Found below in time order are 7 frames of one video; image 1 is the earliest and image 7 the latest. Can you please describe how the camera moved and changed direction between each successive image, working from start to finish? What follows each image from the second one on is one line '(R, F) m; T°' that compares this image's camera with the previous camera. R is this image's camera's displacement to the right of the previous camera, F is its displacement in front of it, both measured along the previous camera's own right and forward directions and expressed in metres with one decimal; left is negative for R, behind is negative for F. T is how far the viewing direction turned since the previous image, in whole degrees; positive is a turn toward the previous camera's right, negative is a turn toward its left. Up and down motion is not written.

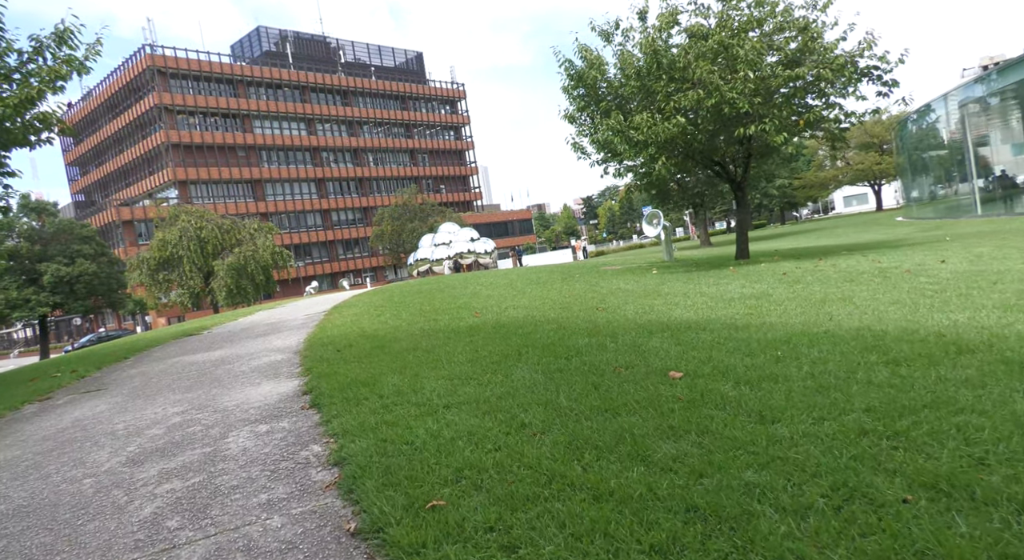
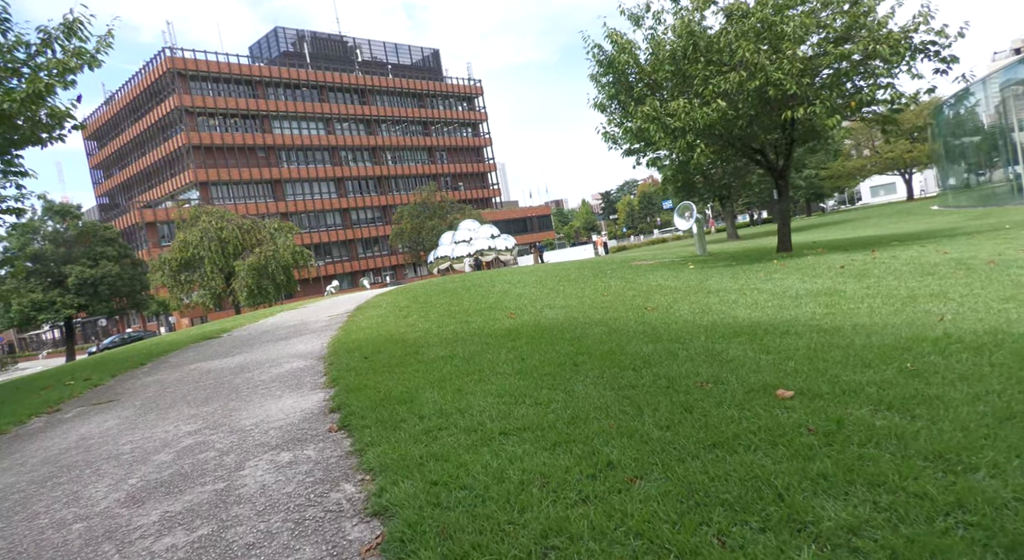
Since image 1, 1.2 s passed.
(-0.3, +0.8) m; -2°
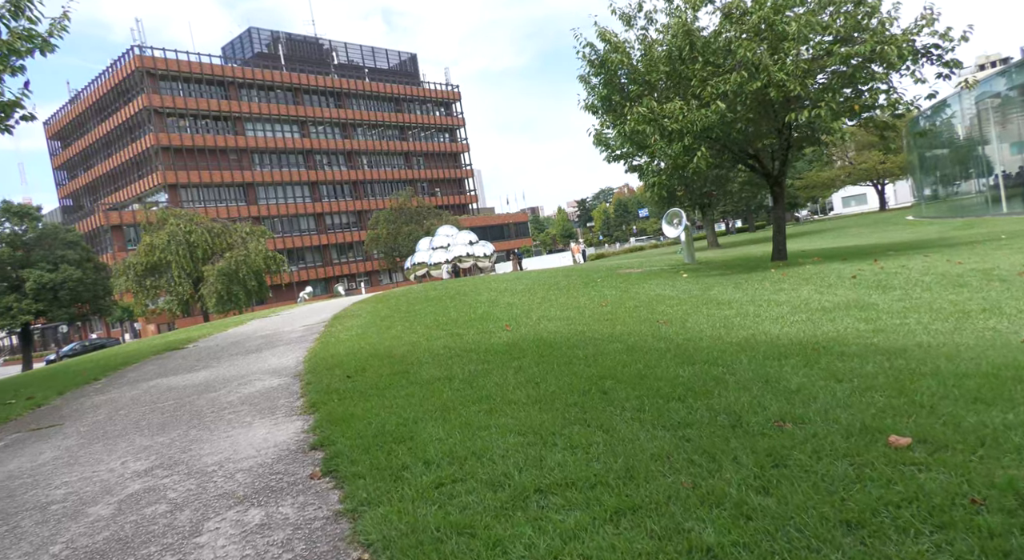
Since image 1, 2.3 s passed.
(-0.3, +0.8) m; +2°
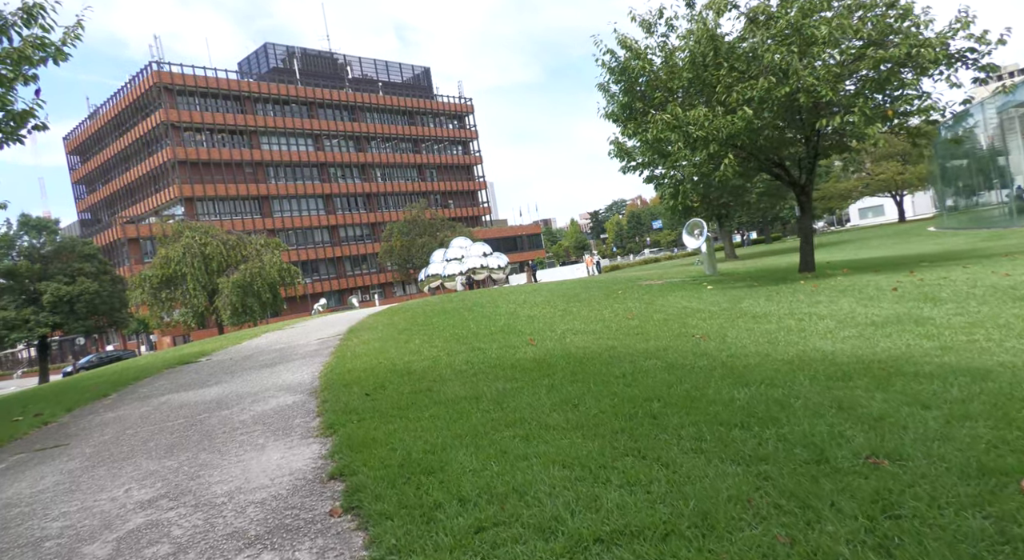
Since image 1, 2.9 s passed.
(-0.2, +0.4) m; -1°
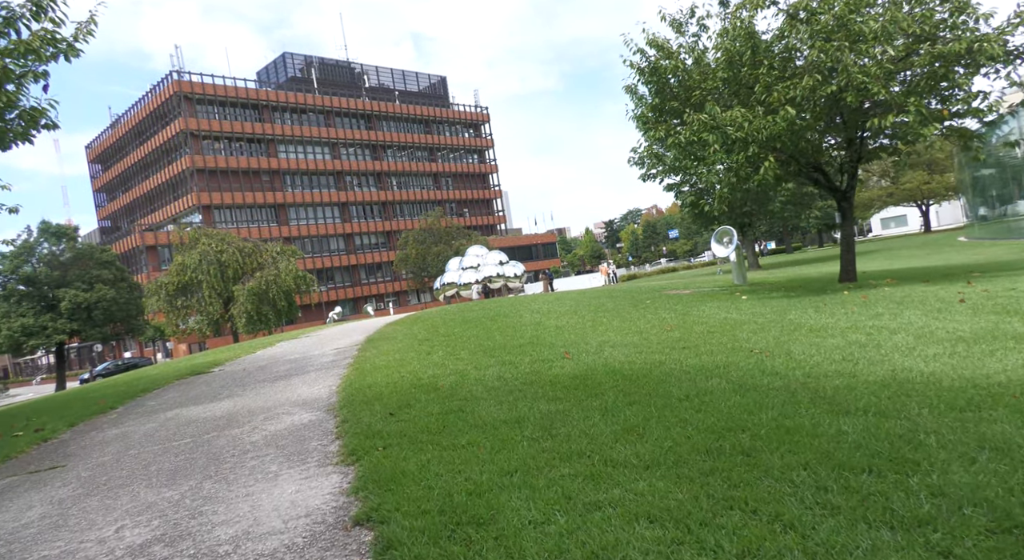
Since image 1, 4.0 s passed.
(-0.3, +0.7) m; -1°
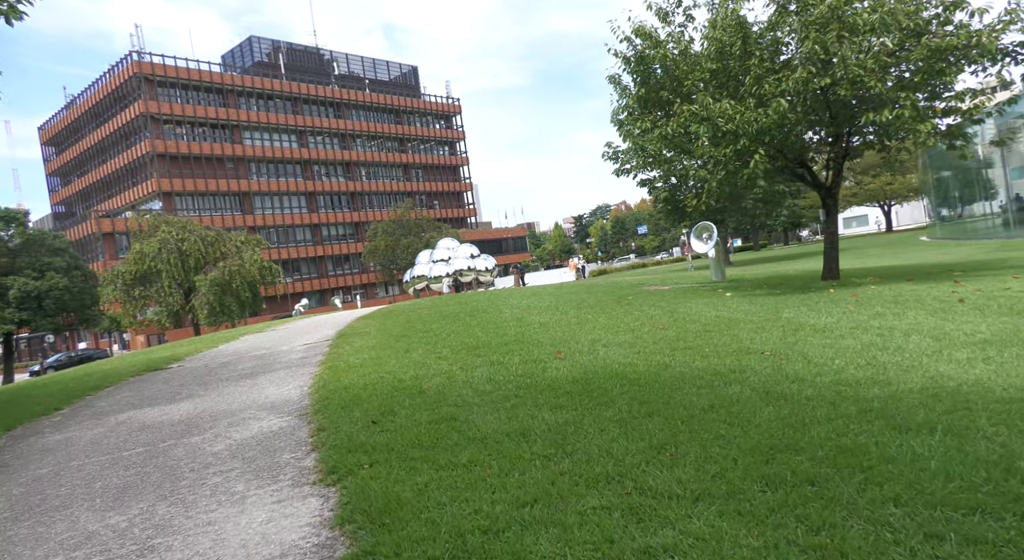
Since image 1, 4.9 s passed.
(-0.3, +0.6) m; +3°
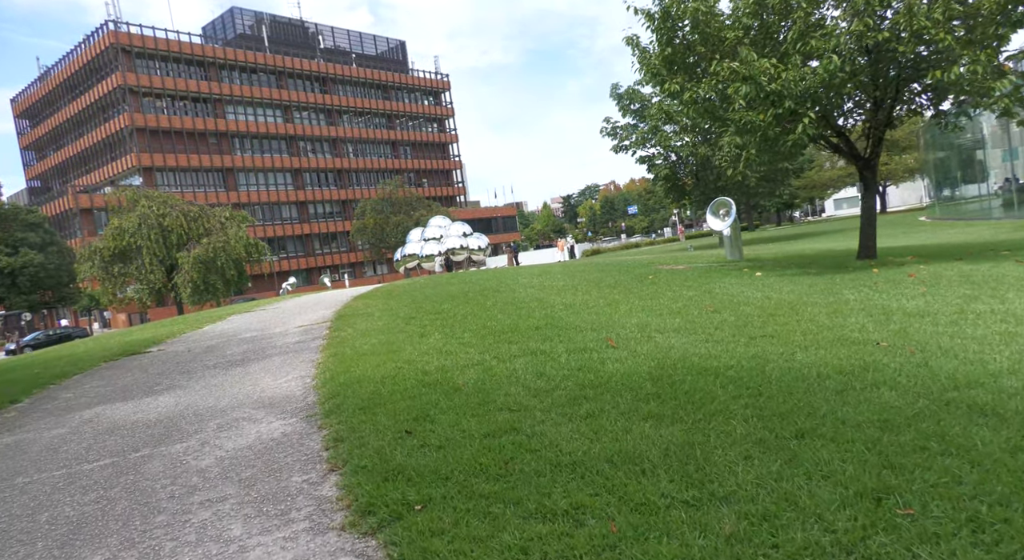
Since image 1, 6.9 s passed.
(-0.6, +1.3) m; +1°
